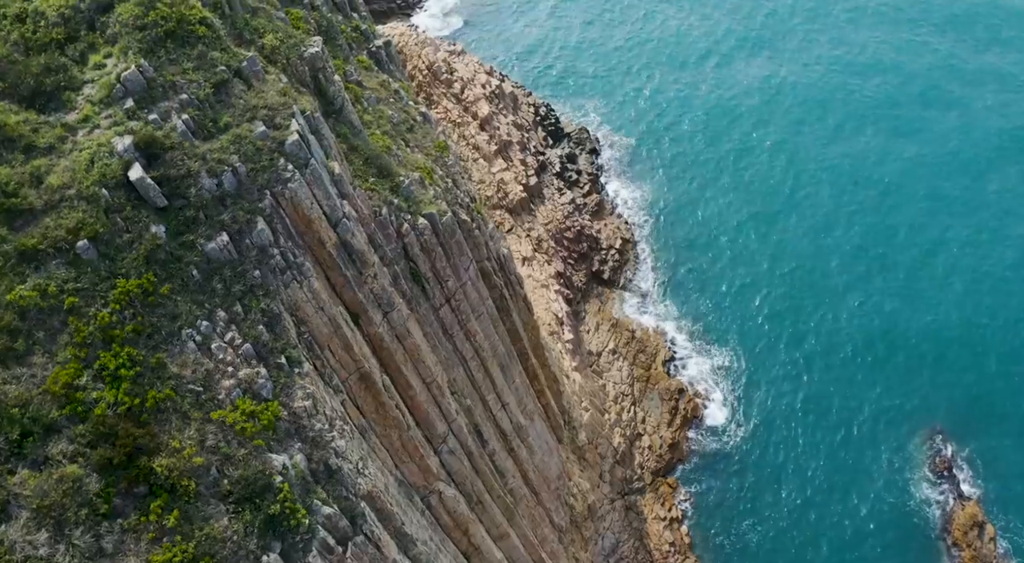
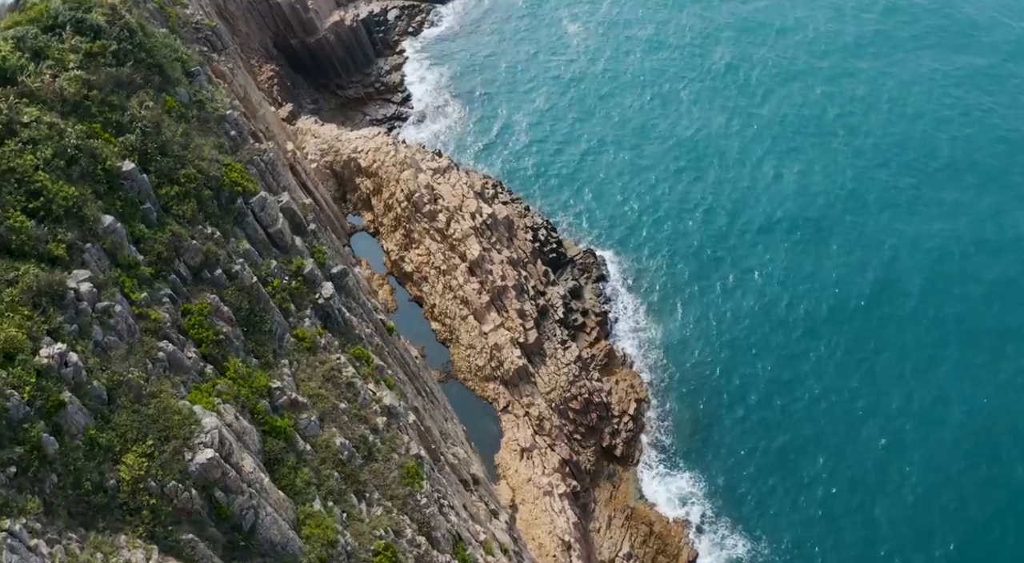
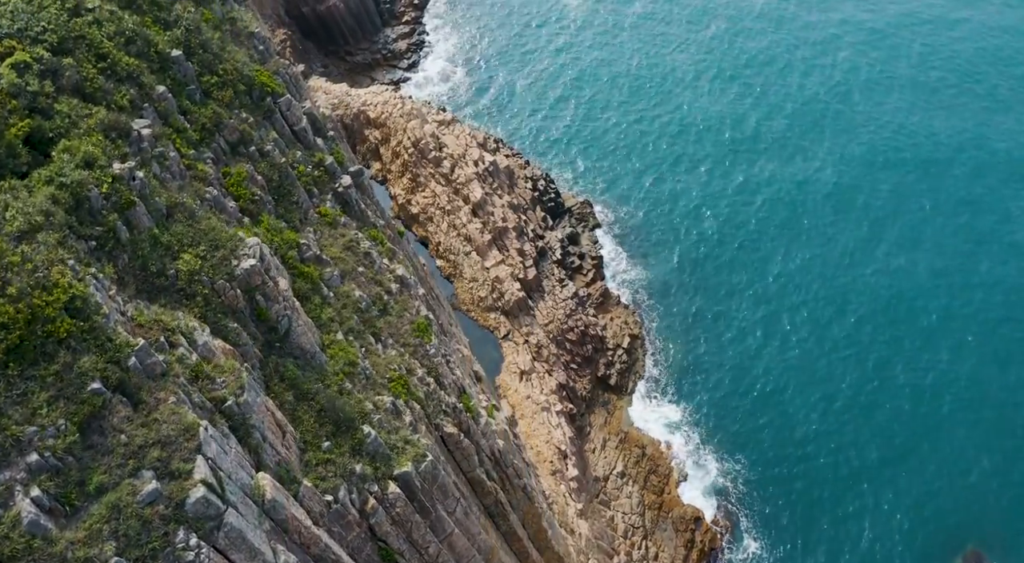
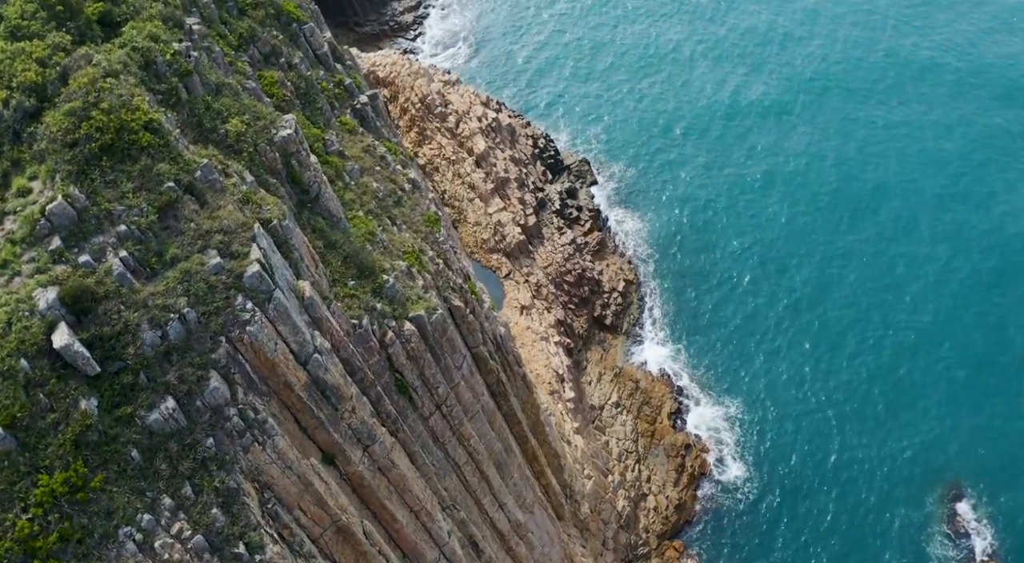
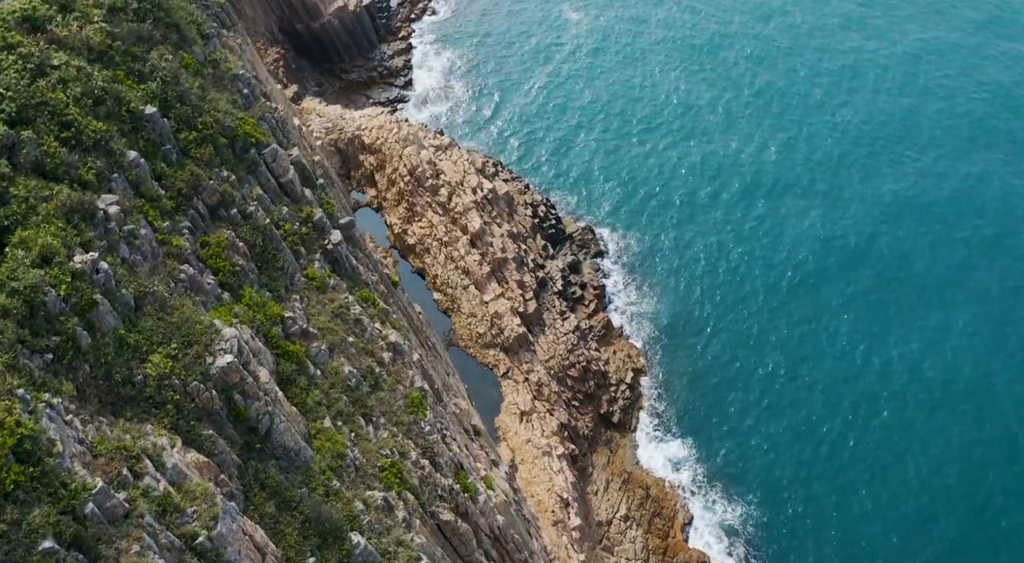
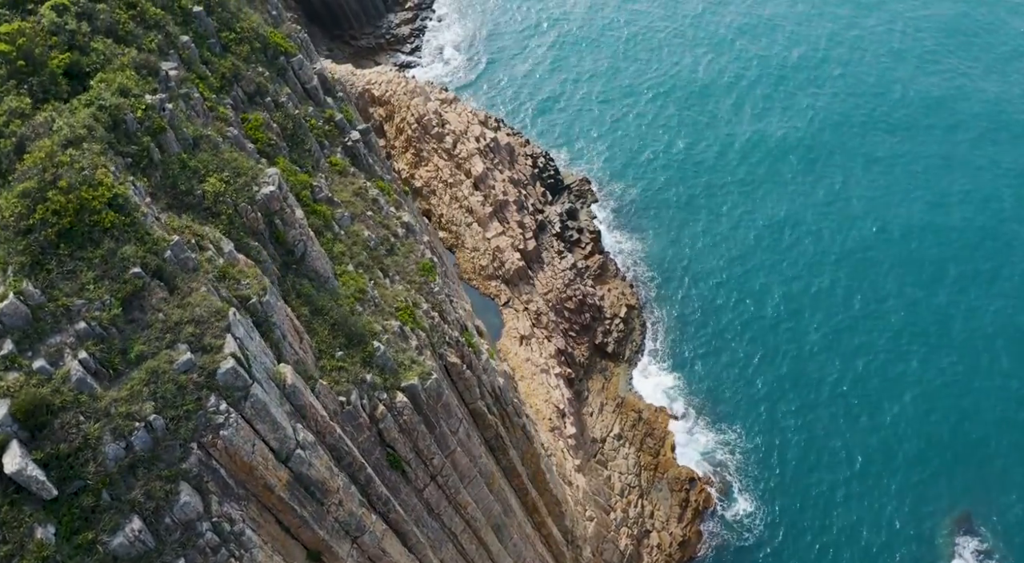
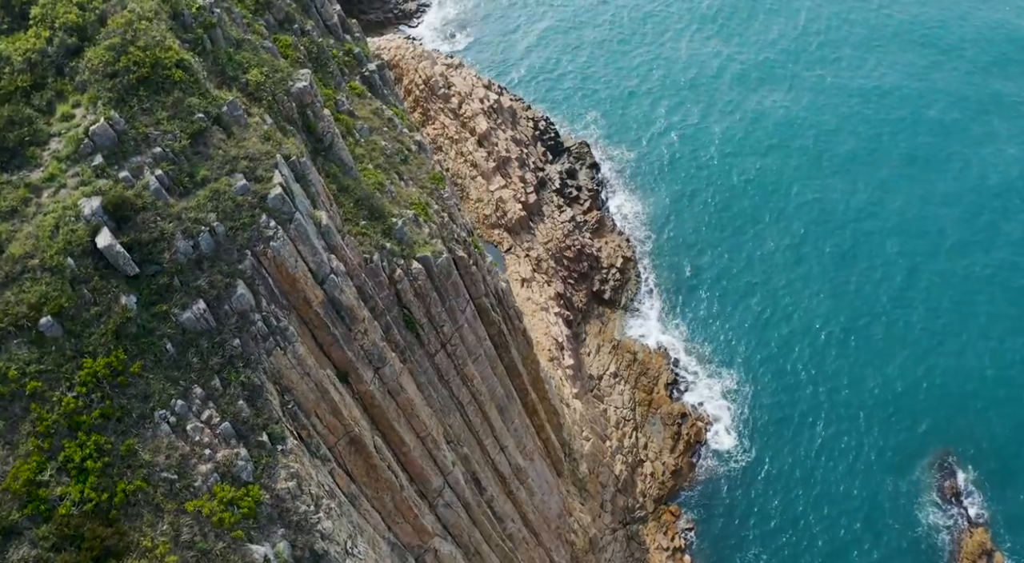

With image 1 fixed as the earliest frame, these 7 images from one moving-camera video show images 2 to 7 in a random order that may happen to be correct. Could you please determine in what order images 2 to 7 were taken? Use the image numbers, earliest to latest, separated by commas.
7, 4, 6, 3, 5, 2
